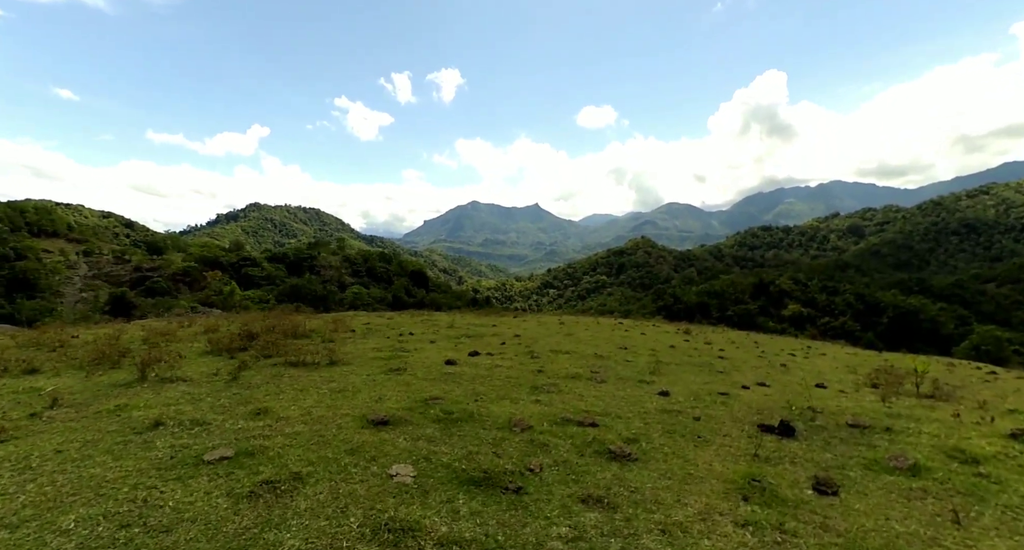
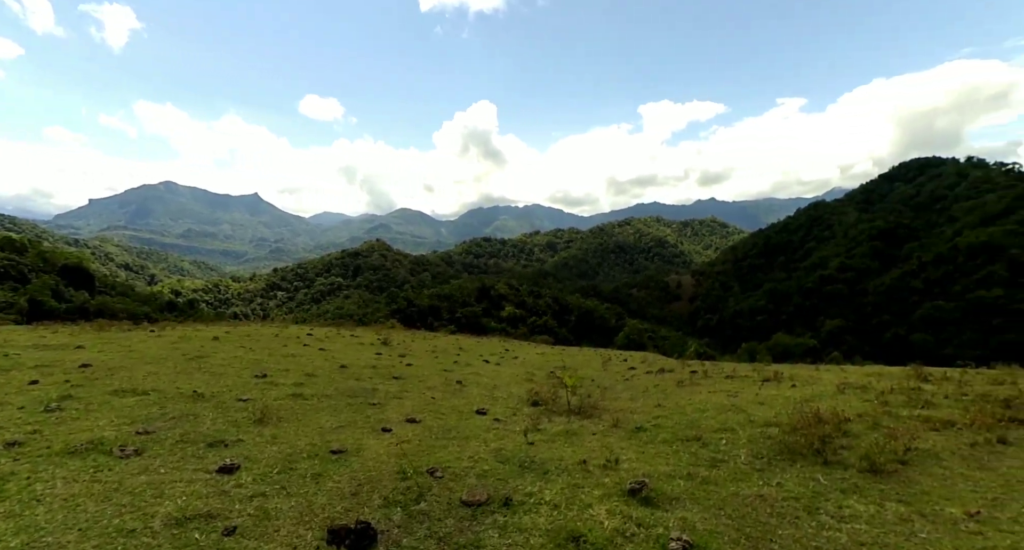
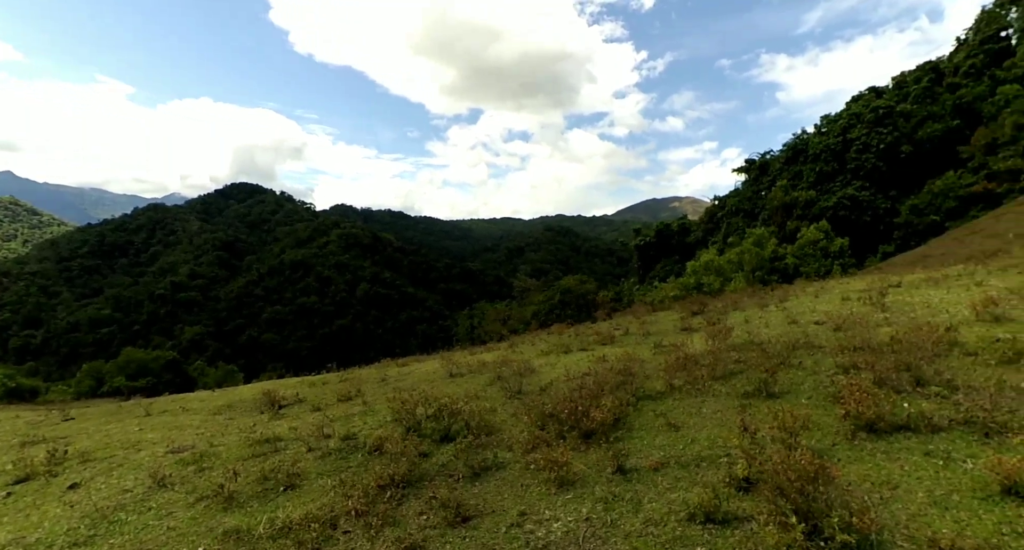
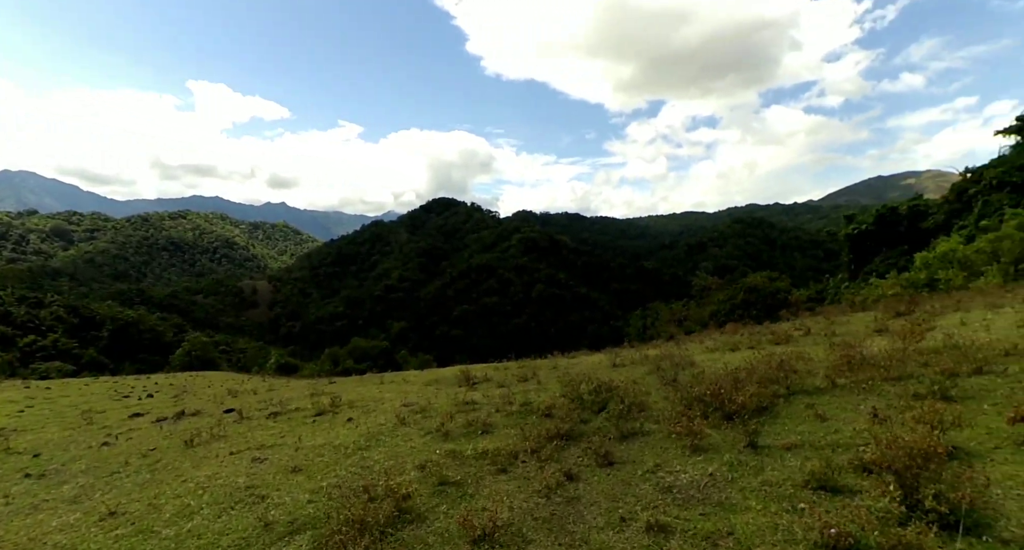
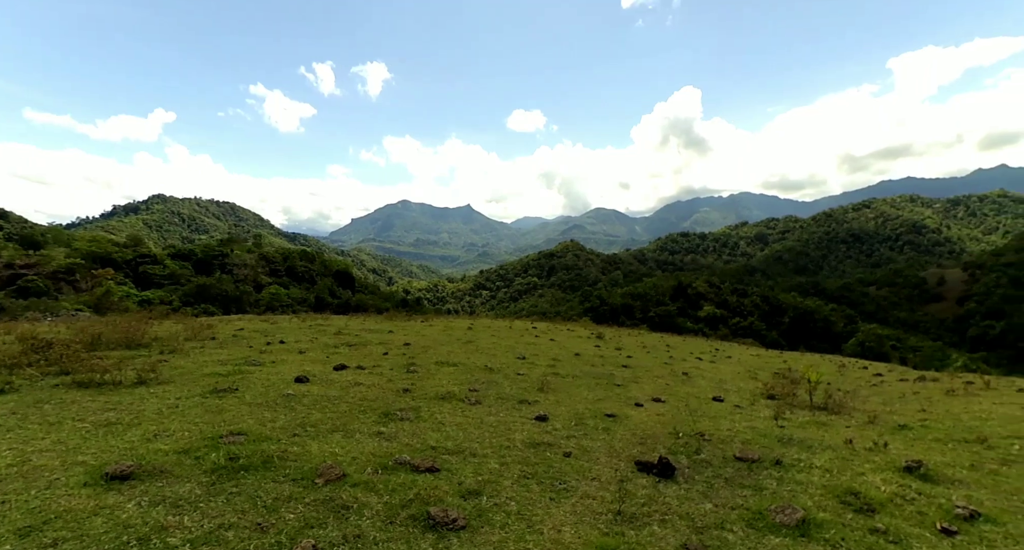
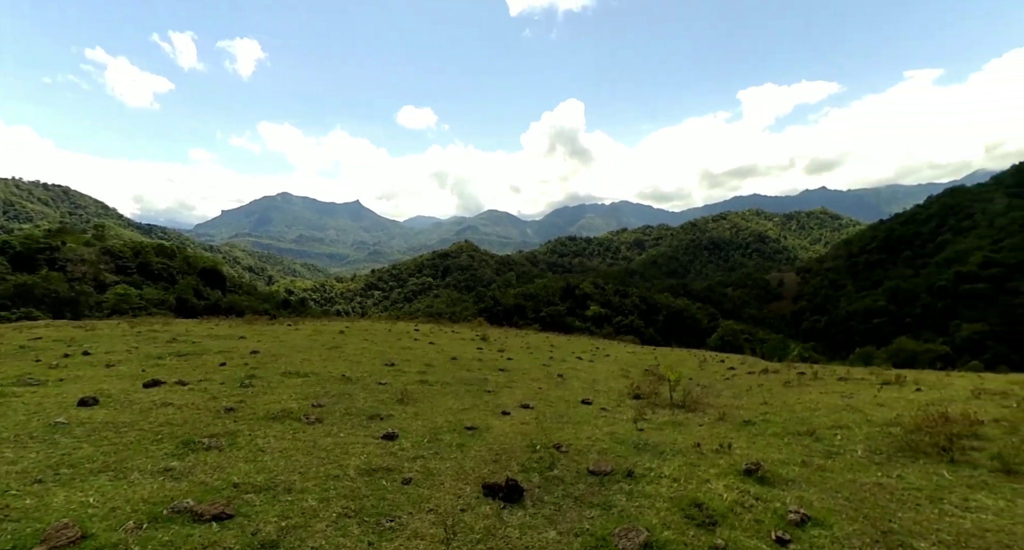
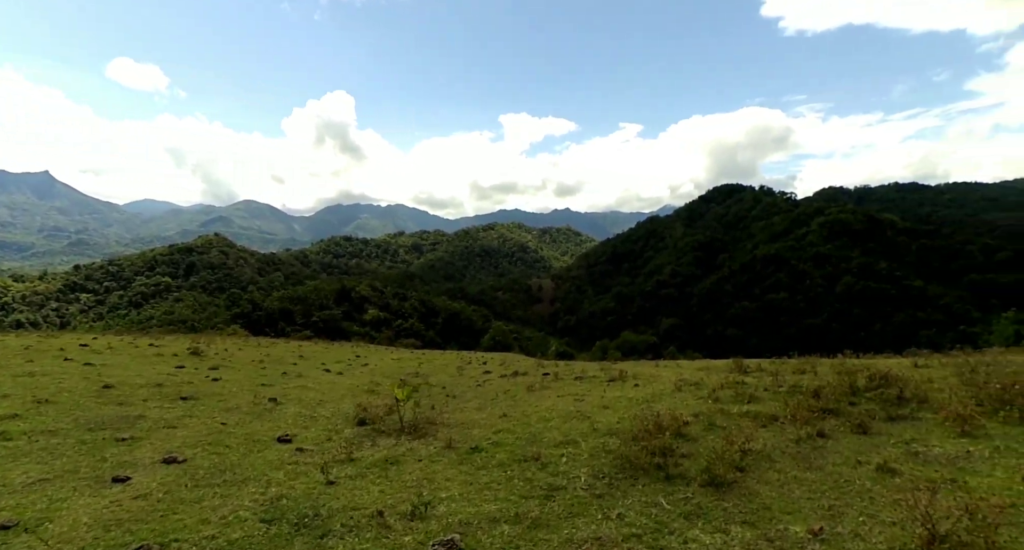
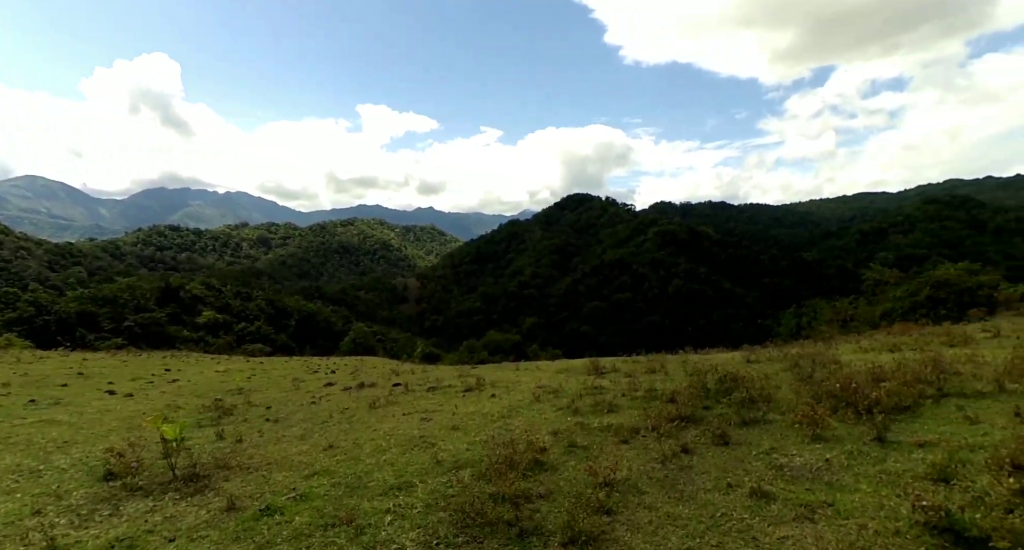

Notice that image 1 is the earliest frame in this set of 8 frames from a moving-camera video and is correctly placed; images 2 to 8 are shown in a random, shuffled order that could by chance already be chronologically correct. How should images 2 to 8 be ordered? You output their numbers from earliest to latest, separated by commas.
5, 6, 2, 7, 8, 4, 3
